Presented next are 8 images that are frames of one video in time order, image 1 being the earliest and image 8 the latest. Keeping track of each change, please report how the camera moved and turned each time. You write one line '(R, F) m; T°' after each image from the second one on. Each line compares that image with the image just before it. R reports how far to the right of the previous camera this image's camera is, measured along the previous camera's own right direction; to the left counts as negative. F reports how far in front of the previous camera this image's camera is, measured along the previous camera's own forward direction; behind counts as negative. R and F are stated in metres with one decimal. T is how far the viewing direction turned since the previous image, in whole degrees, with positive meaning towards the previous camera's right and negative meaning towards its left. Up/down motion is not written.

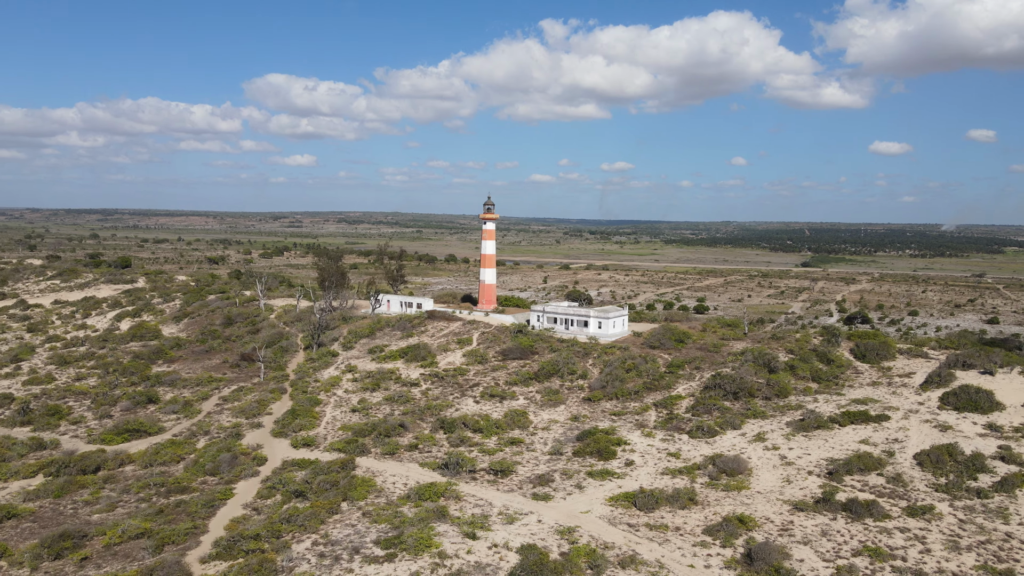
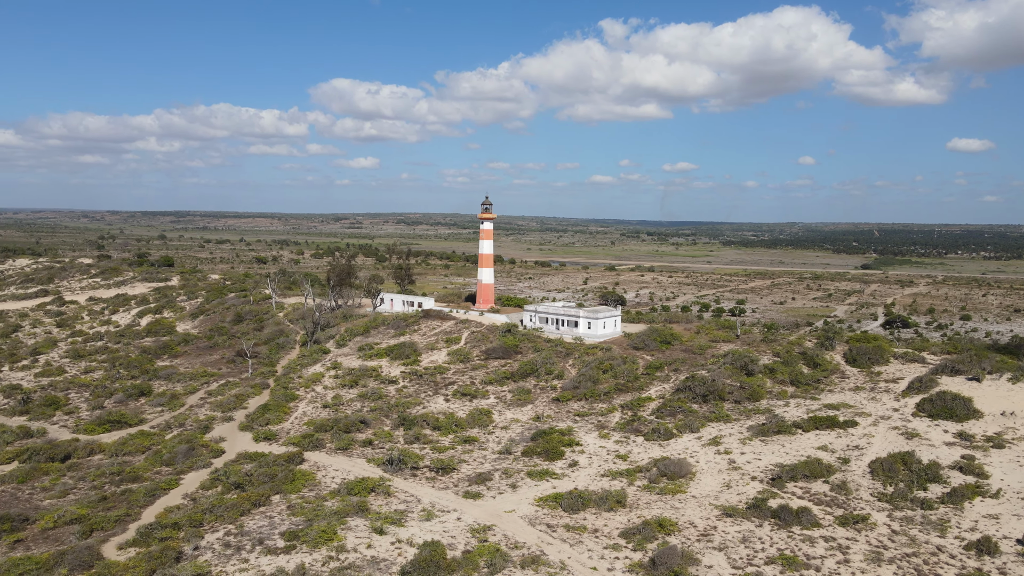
(+3.5, +0.2) m; -4°
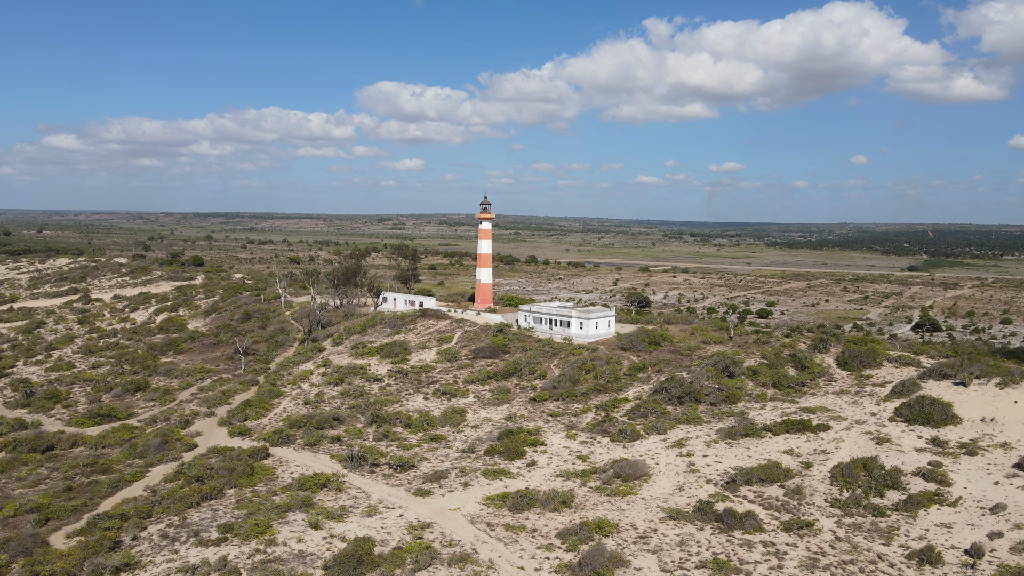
(+2.6, +0.1) m; -3°
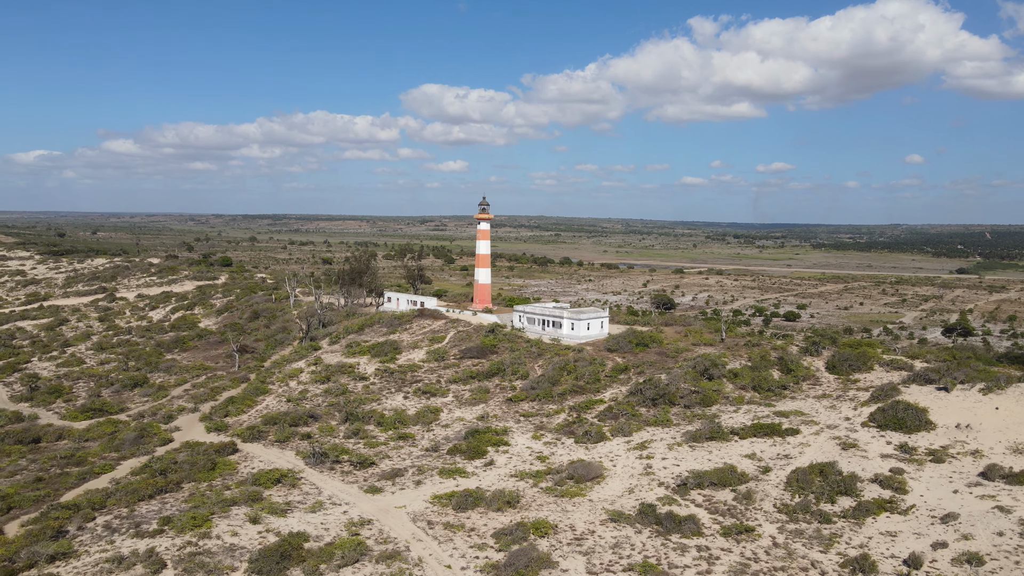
(+2.6, +0.1) m; -3°
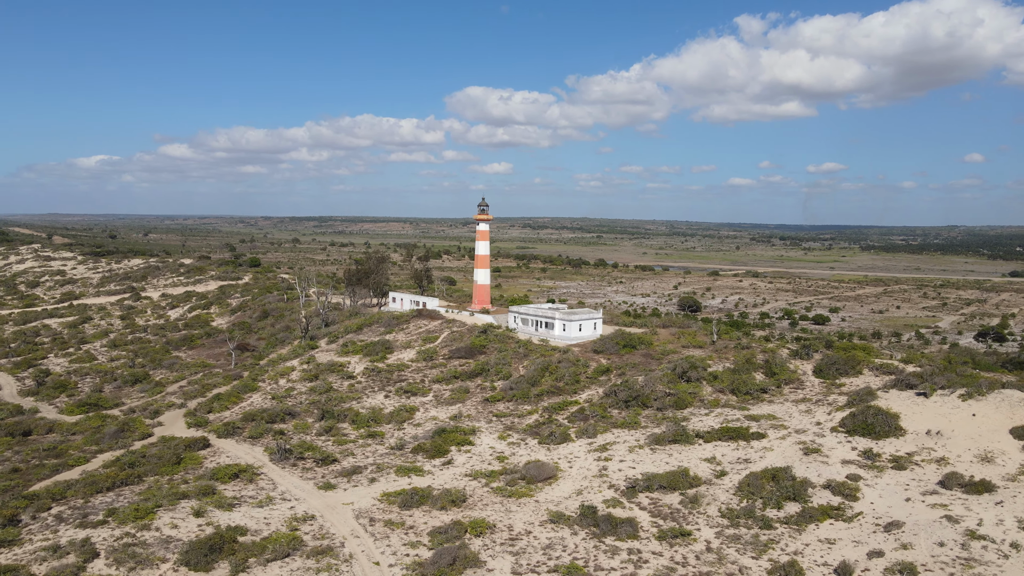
(+2.6, +0.1) m; -3°
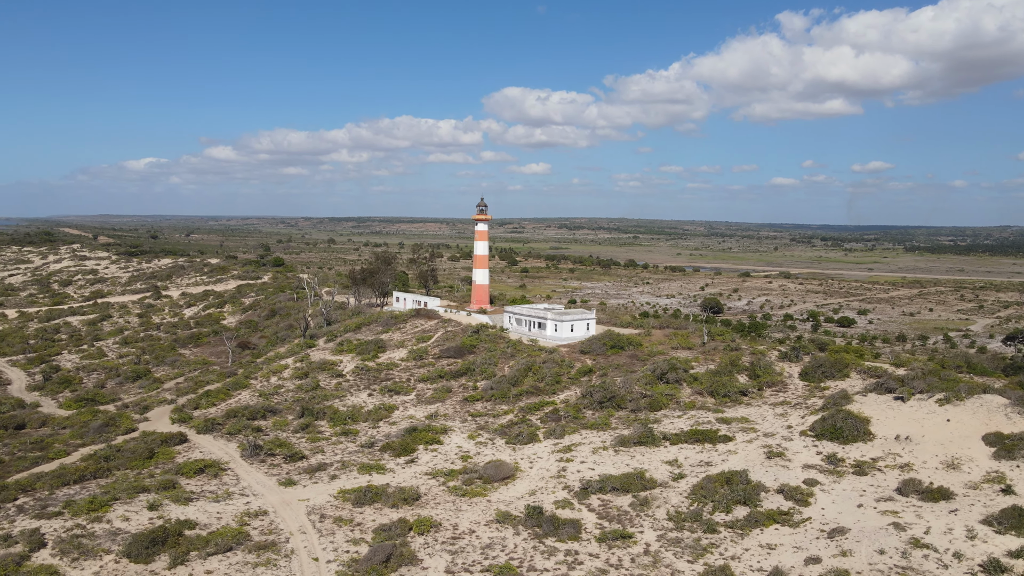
(+2.3, 0.0) m; -3°
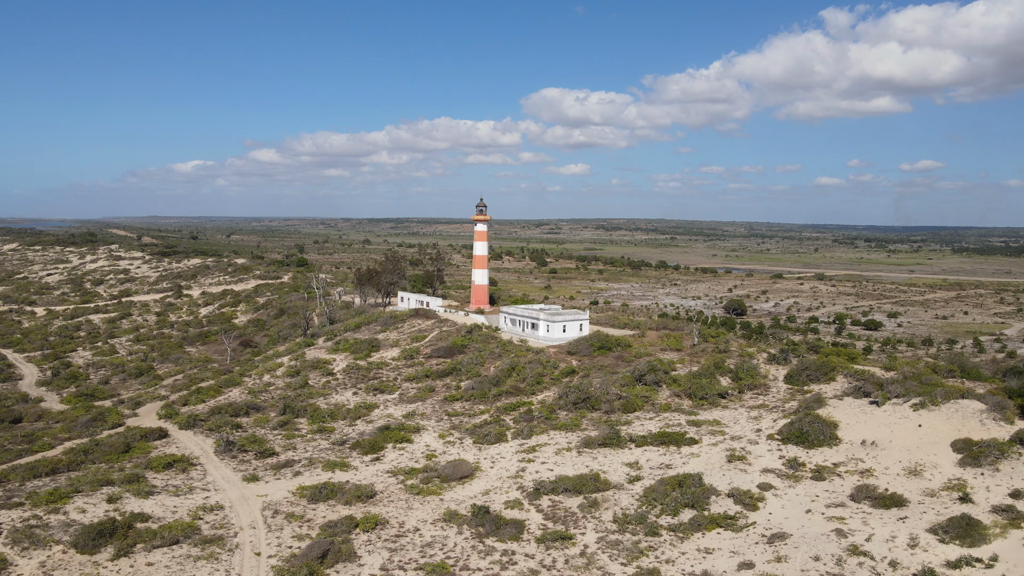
(+2.3, 0.0) m; -3°
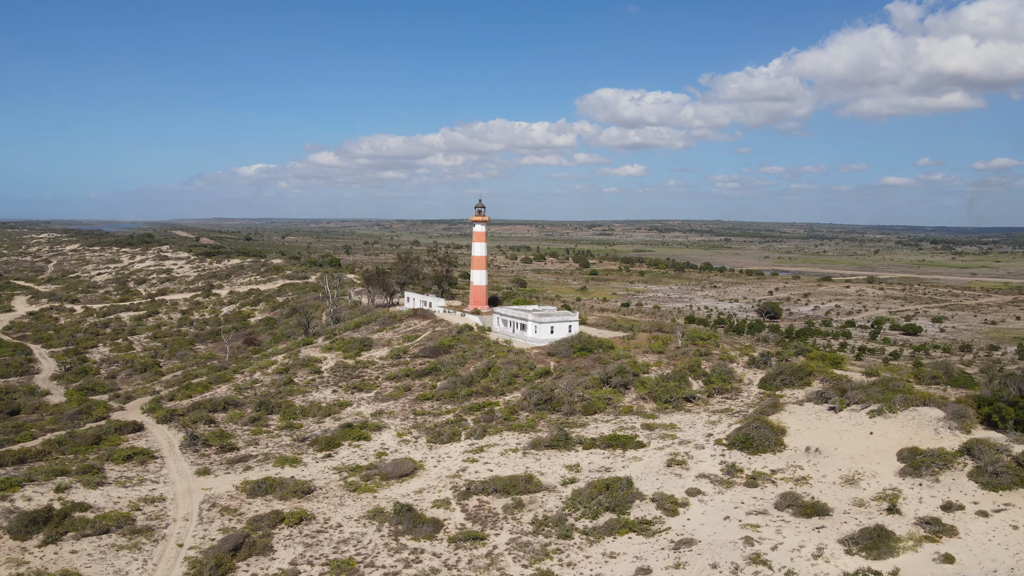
(+3.3, +0.1) m; -4°
